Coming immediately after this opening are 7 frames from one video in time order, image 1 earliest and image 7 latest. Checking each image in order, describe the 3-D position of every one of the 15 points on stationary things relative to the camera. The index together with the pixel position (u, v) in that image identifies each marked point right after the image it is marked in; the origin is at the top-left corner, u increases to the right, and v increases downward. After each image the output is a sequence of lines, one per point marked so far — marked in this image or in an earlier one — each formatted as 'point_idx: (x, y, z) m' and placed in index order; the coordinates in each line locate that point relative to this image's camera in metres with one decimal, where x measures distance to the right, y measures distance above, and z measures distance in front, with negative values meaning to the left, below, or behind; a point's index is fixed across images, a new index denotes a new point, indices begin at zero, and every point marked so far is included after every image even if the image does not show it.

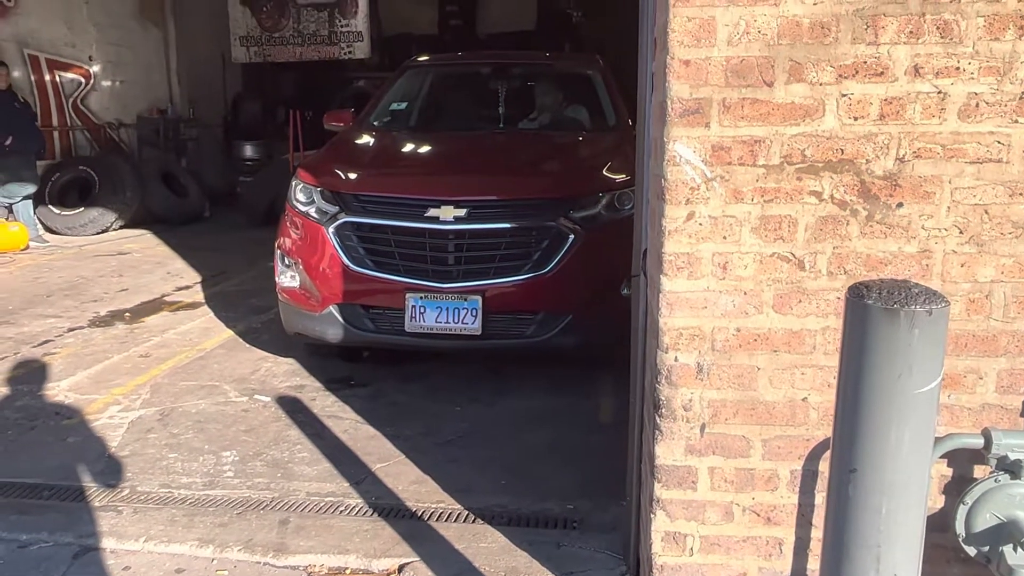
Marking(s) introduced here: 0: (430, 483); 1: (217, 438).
0: (-0.3, -0.8, +3.4) m
1: (-1.4, -0.7, +3.8) m
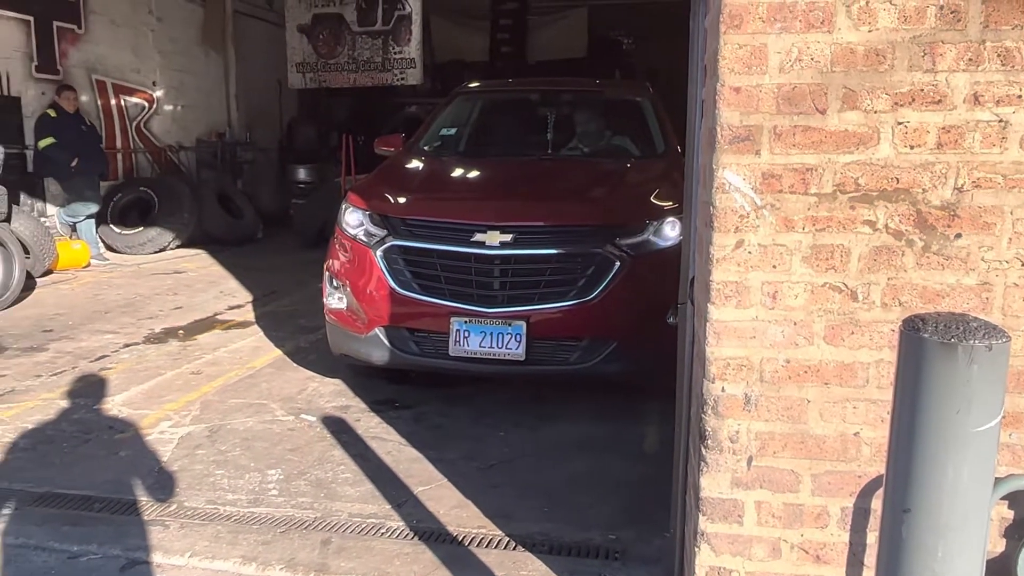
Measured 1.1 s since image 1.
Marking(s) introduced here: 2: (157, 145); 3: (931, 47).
0: (-0.2, -0.9, +3.3) m
1: (-1.2, -0.8, +3.9) m
2: (-4.9, +2.0, +11.3) m
3: (+0.9, +0.5, +1.8) m
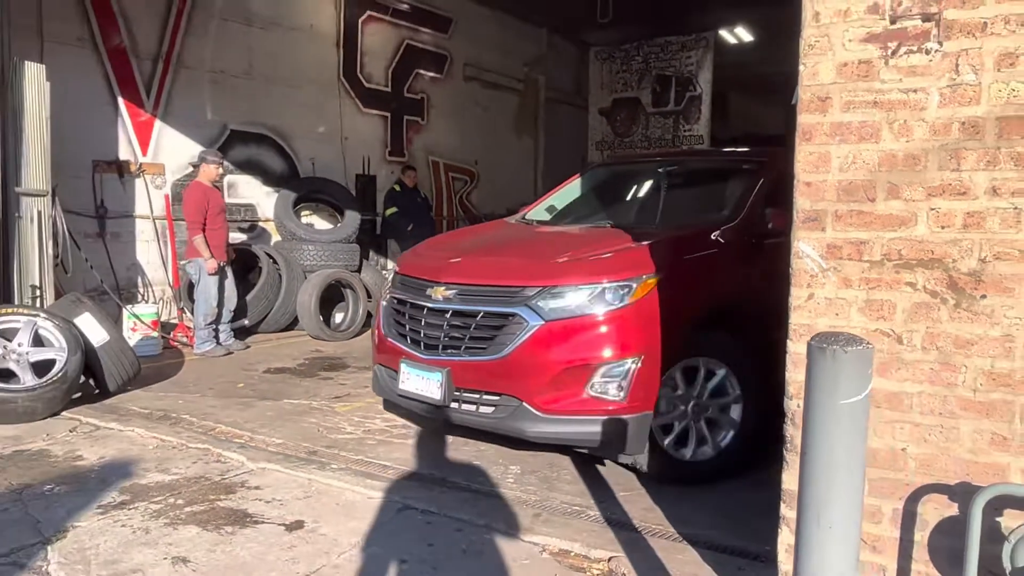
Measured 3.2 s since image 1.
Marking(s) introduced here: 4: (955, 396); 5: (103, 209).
0: (+0.7, -1.1, +4.1) m
1: (0.0, -1.0, +5.0) m
2: (-0.6, +1.2, +13.4) m
3: (+1.3, +0.4, +2.4) m
4: (+1.3, -0.3, +2.4) m
5: (-4.1, +0.8, +8.2) m
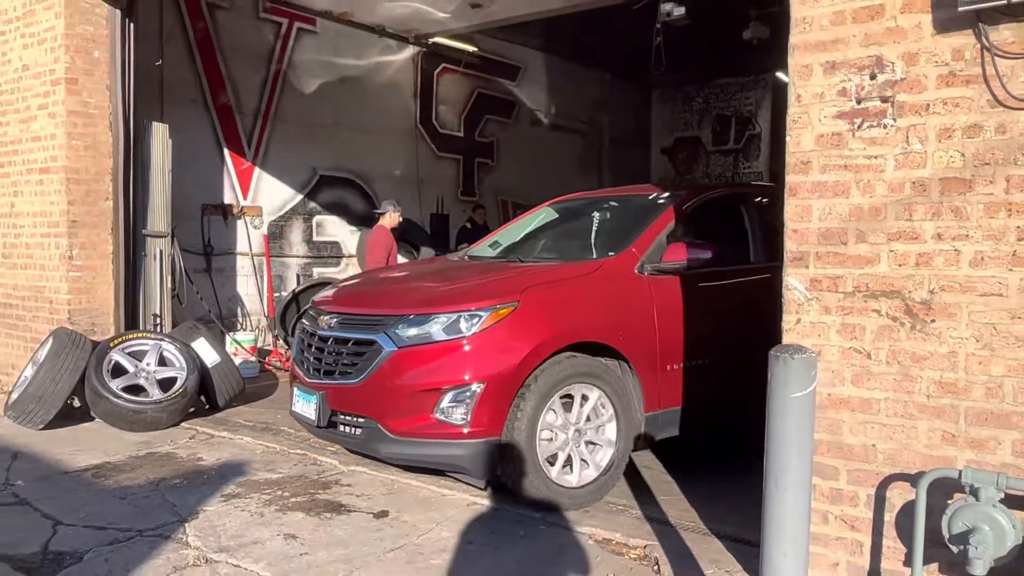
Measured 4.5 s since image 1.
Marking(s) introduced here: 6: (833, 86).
0: (+1.0, -1.3, +4.7) m
1: (+0.4, -1.2, +5.7) m
2: (+0.5, +0.7, +14.2) m
3: (+1.5, +0.3, +3.0) m
4: (+1.5, -0.4, +3.0) m
5: (-3.4, +0.5, +9.3) m
6: (+1.2, +0.8, +3.1) m
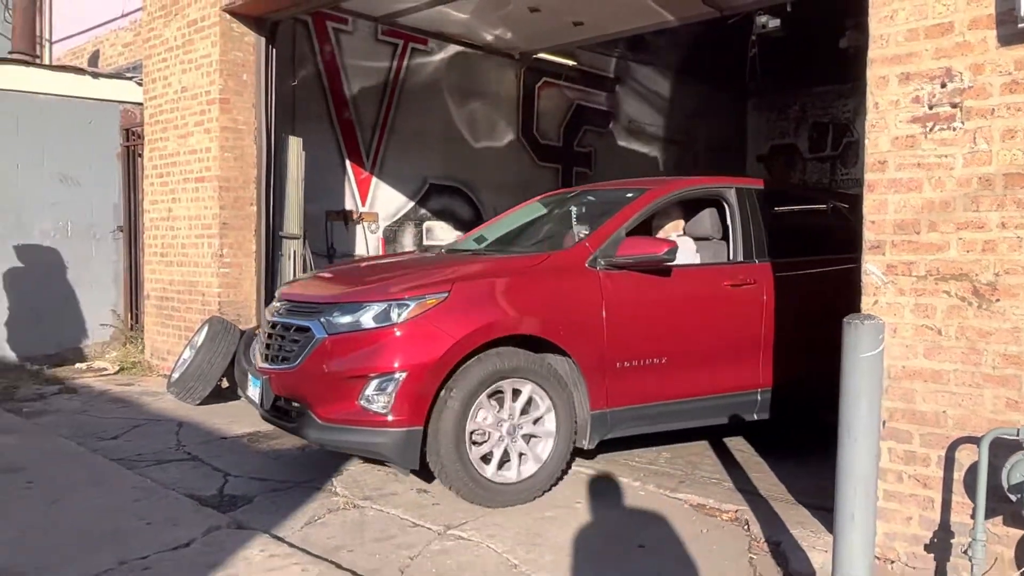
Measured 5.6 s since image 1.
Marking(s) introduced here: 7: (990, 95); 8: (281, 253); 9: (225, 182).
0: (+1.7, -1.2, +5.1) m
1: (+1.1, -1.2, +6.1) m
2: (+2.2, +0.6, +14.6) m
3: (+1.9, +0.4, +3.4) m
4: (+1.9, -0.3, +3.4) m
5: (-2.2, +0.5, +10.2) m
6: (+1.7, +0.8, +3.6) m
7: (+2.0, +0.8, +3.4) m
8: (-2.4, +0.4, +8.4) m
9: (-2.8, +1.0, +7.9) m
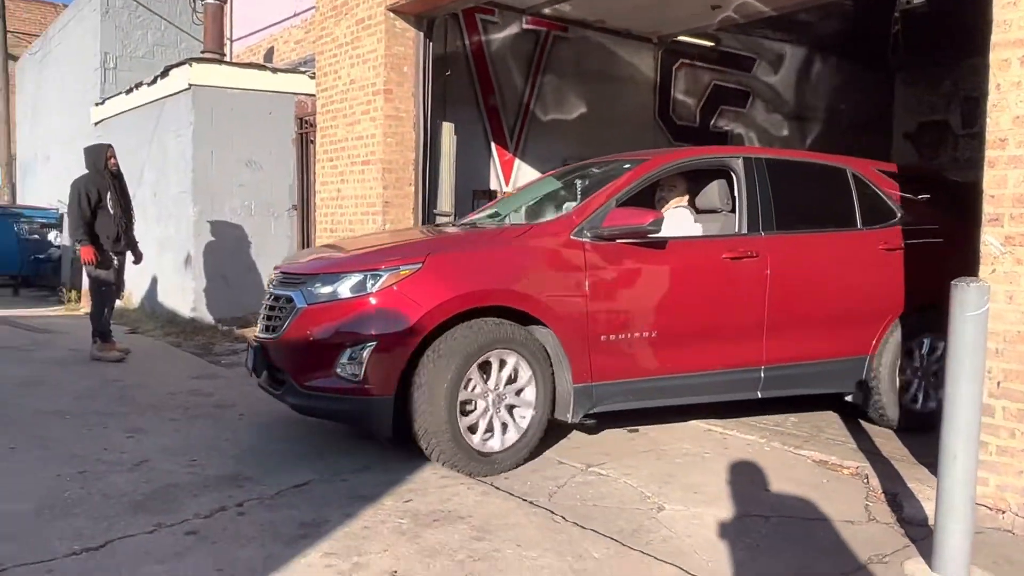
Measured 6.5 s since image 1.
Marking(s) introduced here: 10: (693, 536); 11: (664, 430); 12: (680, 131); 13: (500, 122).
0: (+2.6, -1.1, +5.4) m
1: (+2.2, -1.0, +6.5) m
2: (+4.7, +1.0, +14.6) m
3: (+2.6, +0.5, +3.6) m
4: (+2.6, -0.2, +3.6) m
5: (-0.4, +0.8, +11.0) m
6: (+2.4, +1.0, +3.8) m
7: (+2.6, +0.9, +3.6) m
8: (-0.9, +0.7, +9.2) m
9: (-1.3, +1.3, +8.8) m
10: (+0.8, -1.2, +3.8) m
11: (+1.1, -1.0, +5.7) m
12: (+2.7, +2.5, +13.1) m
13: (-0.2, +2.2, +11.1) m
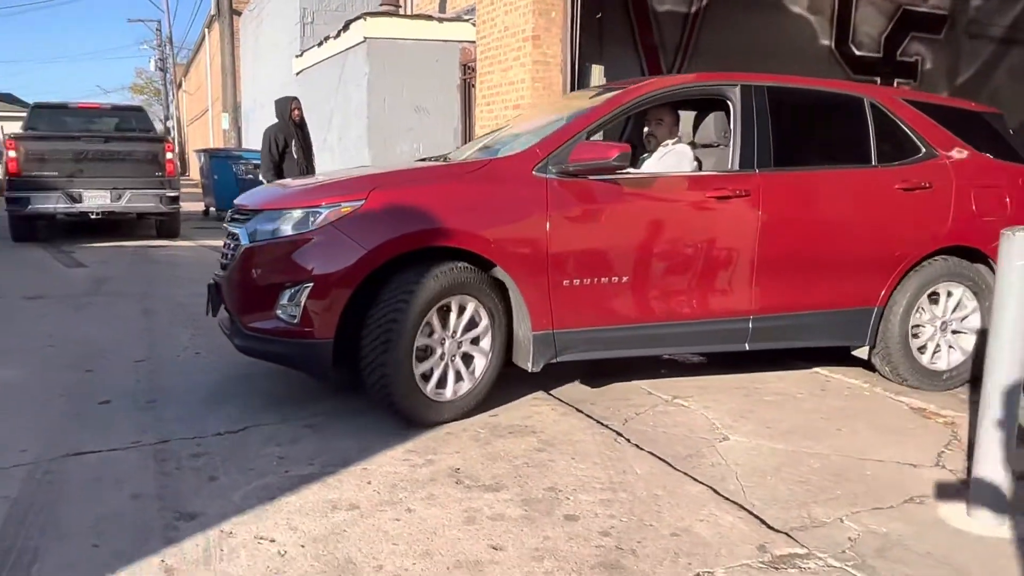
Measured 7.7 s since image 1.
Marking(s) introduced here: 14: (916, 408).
0: (+3.2, -0.7, +5.2) m
1: (+3.1, -0.6, +6.3) m
2: (+7.5, +1.9, +13.5) m
3: (+2.8, +0.7, +3.3) m
4: (+2.8, 0.0, +3.4) m
5: (+1.7, +1.7, +11.2) m
6: (+2.7, +1.2, +3.5) m
7: (+2.8, +1.1, +3.3) m
8: (+0.8, +1.4, +9.6) m
9: (+0.3, +2.0, +9.3) m
10: (+1.2, -0.9, +4.1) m
11: (+1.9, -0.6, +5.9) m
12: (+5.2, +3.4, +12.3) m
13: (+2.0, +3.1, +11.1) m
14: (+2.5, -0.7, +5.1) m
